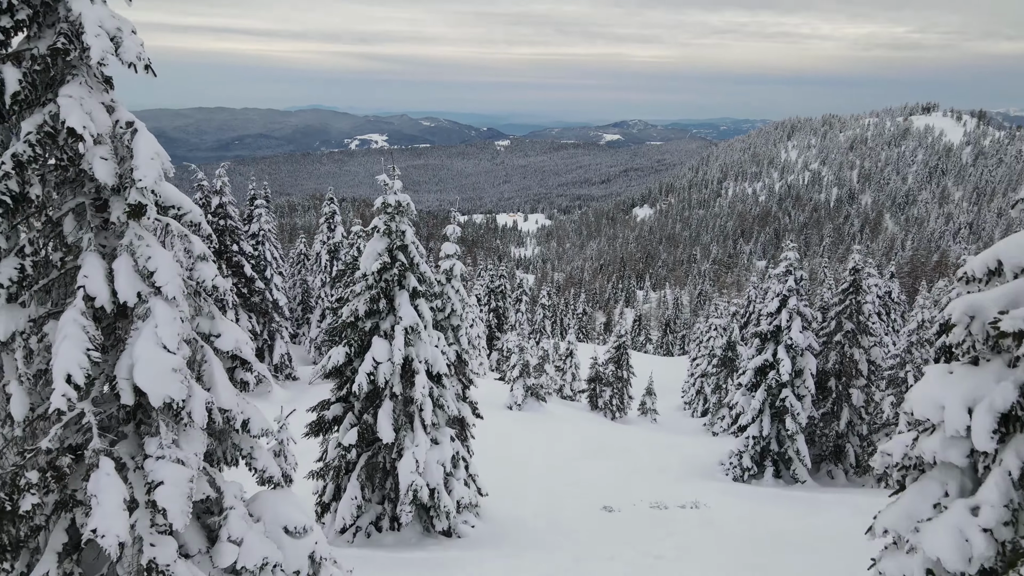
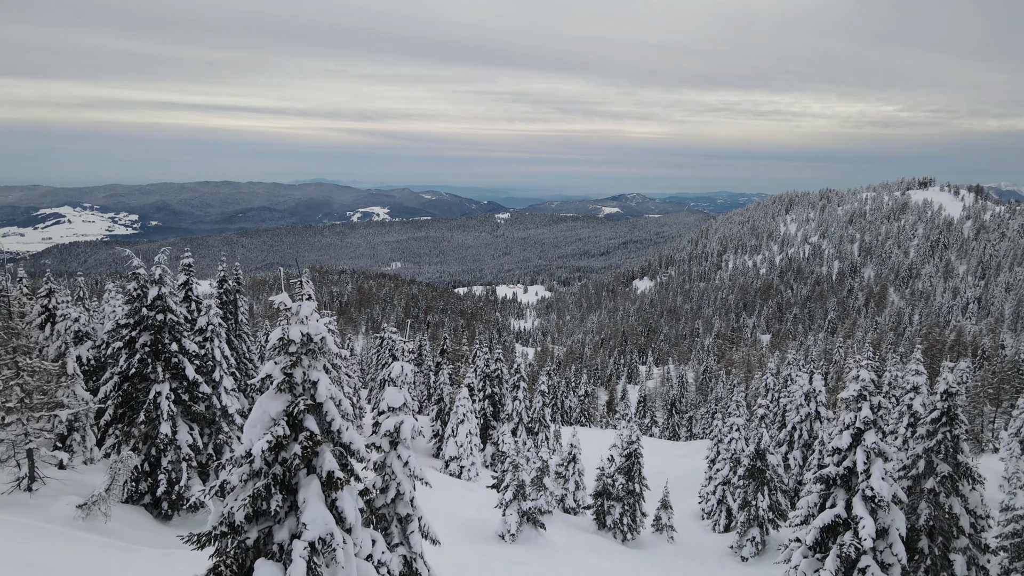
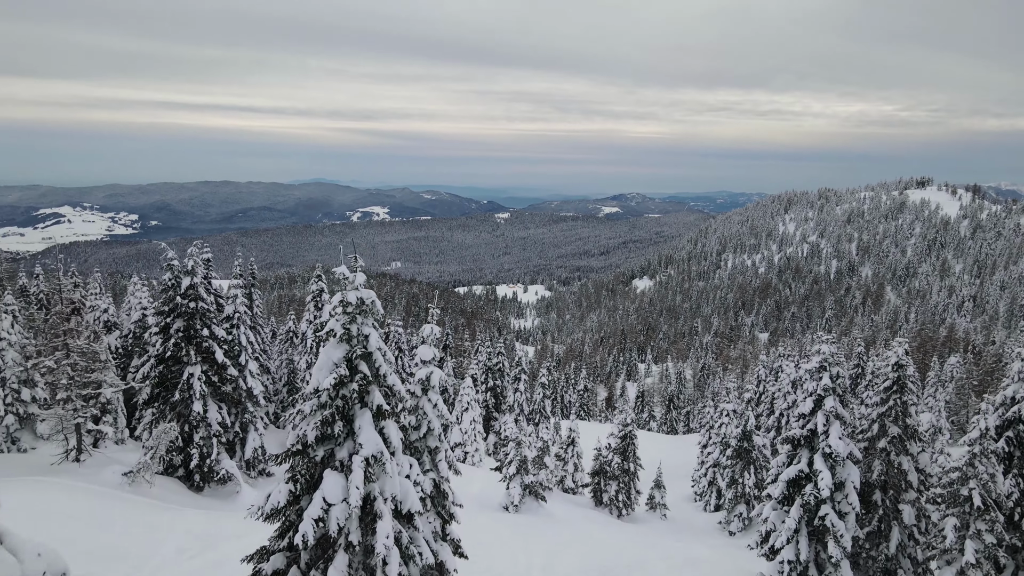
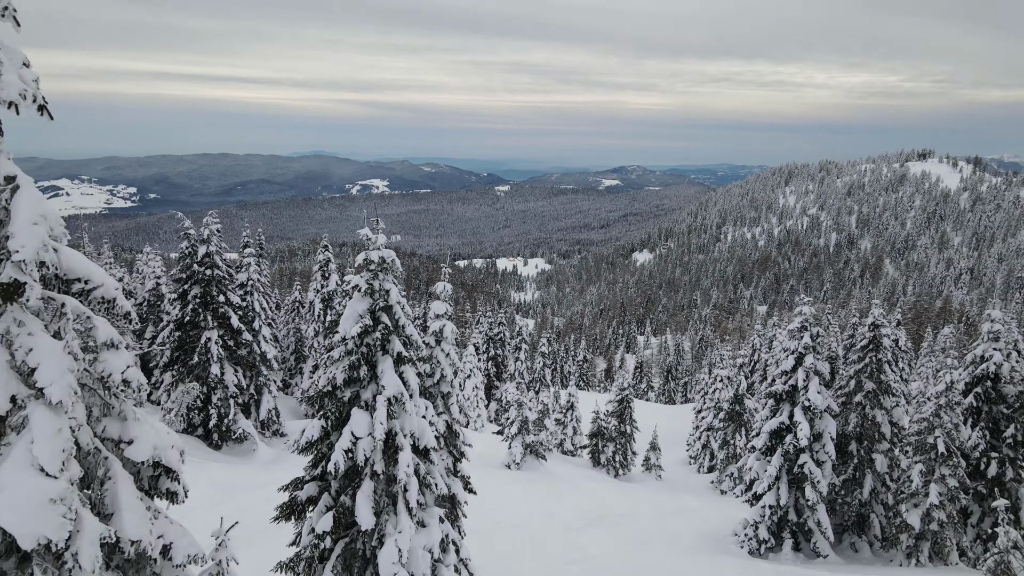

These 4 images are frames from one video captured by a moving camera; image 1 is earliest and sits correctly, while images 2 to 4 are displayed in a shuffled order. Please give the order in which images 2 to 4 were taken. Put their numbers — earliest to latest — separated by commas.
4, 3, 2
